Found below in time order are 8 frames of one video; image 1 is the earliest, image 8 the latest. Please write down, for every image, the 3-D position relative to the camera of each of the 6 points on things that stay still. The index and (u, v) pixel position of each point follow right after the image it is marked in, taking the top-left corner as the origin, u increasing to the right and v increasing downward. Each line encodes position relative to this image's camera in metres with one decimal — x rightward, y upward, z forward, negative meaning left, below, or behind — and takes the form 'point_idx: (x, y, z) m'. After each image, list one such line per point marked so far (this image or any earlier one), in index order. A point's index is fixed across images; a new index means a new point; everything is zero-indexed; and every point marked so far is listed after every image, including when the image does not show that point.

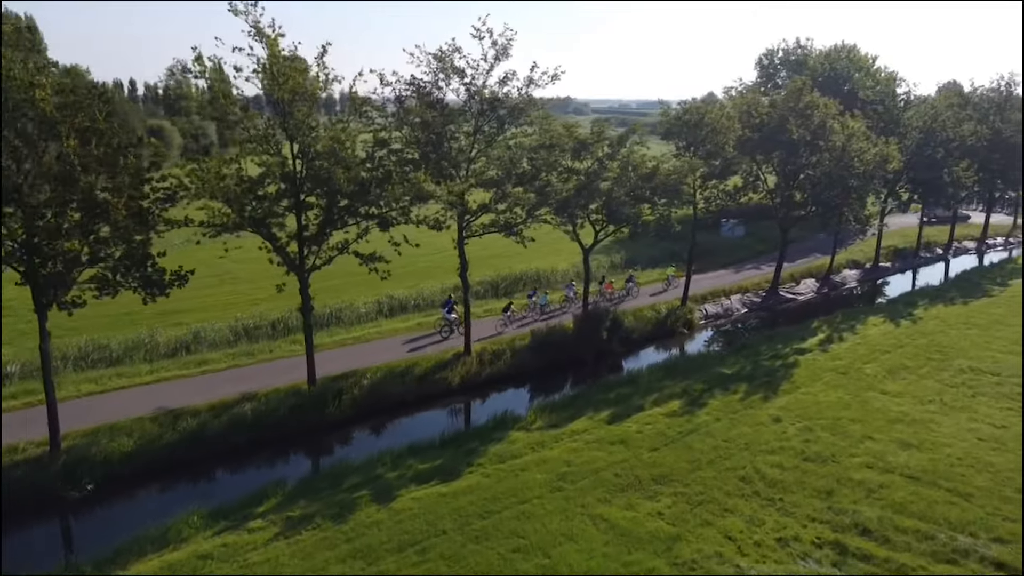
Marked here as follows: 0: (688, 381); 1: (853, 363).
0: (+3.5, -1.9, +16.7) m
1: (+7.3, -1.6, +17.9) m
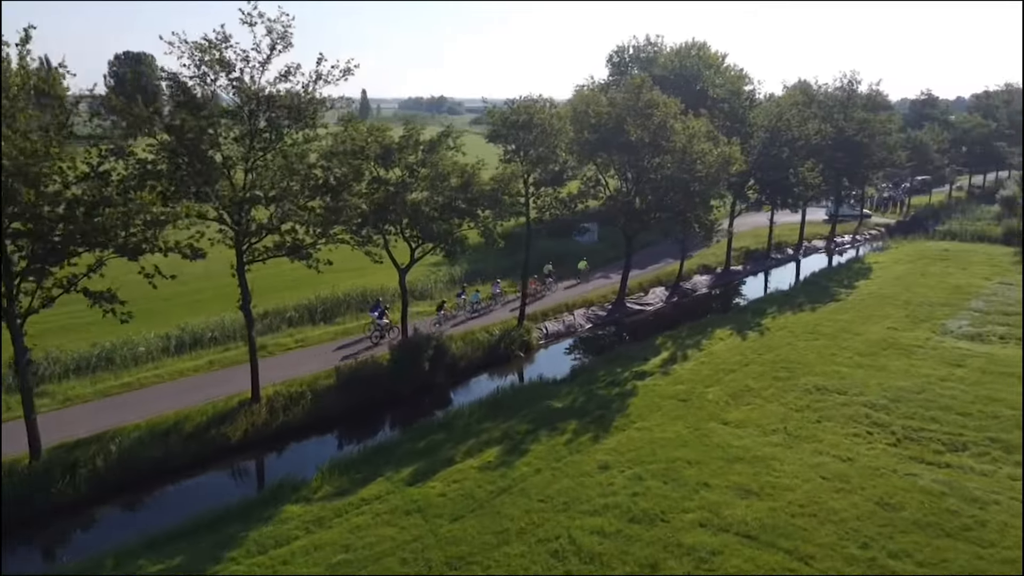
0: (0.0, -2.3, +14.6) m
1: (+3.6, -2.0, +16.4) m
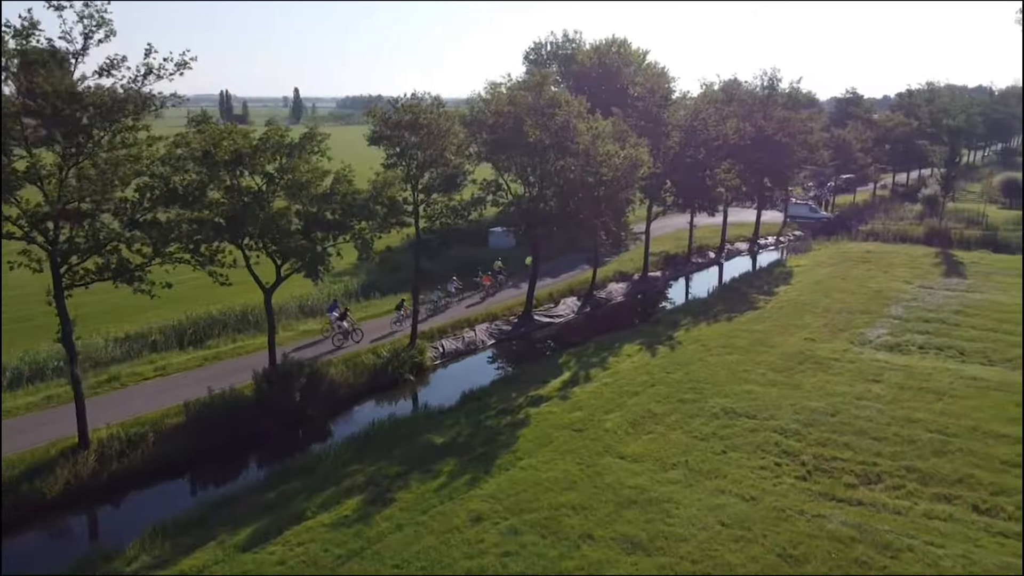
0: (-2.0, -2.7, +12.9) m
1: (+1.4, -2.3, +14.9) m
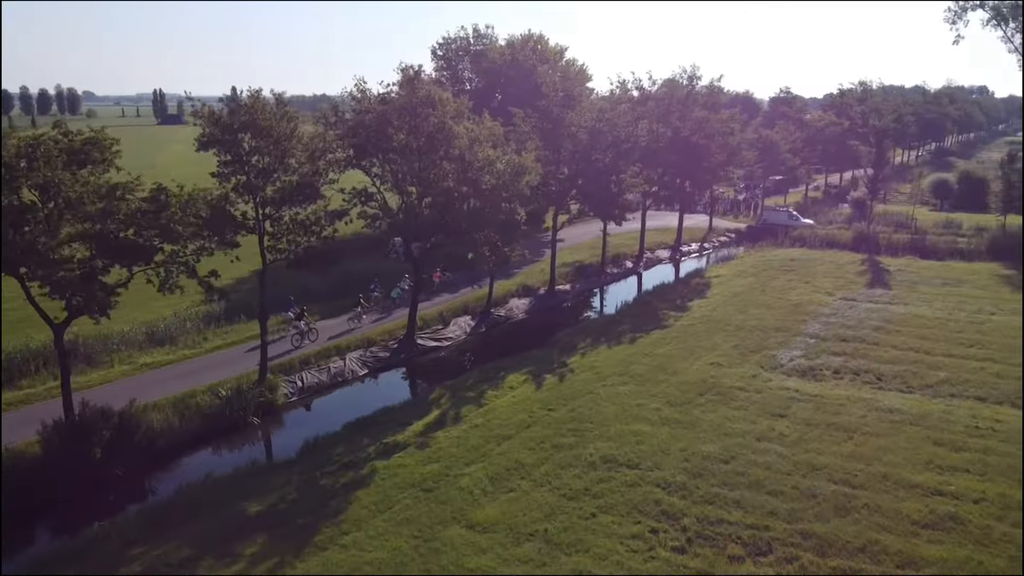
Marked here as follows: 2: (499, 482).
0: (-4.3, -3.2, +10.5) m
1: (-1.0, -2.7, +12.7) m
2: (-0.2, -2.9, +12.2) m
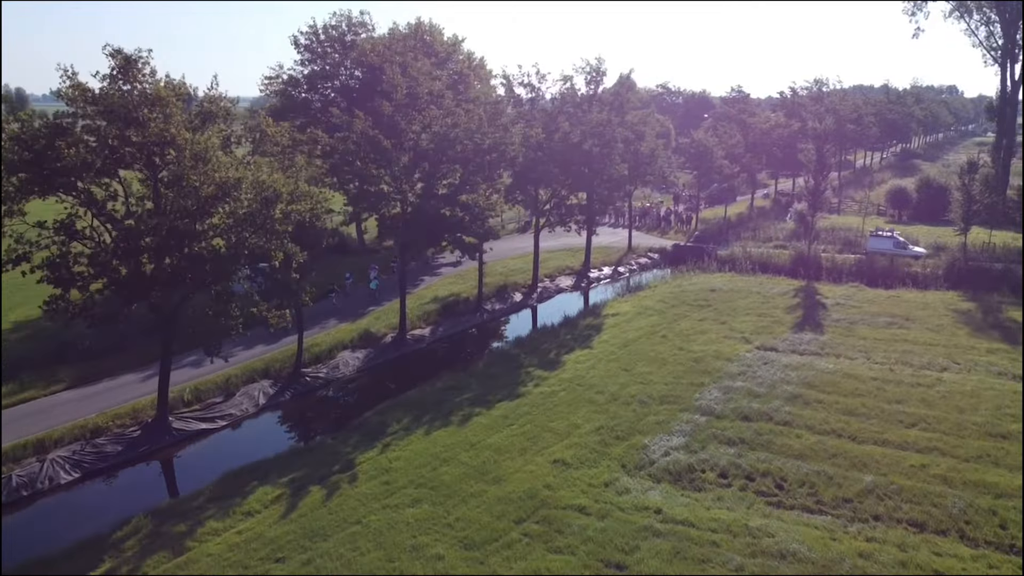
0: (-7.7, -4.3, +5.4) m
1: (-4.4, -3.8, +7.7) m
2: (-3.6, -3.9, +7.3) m
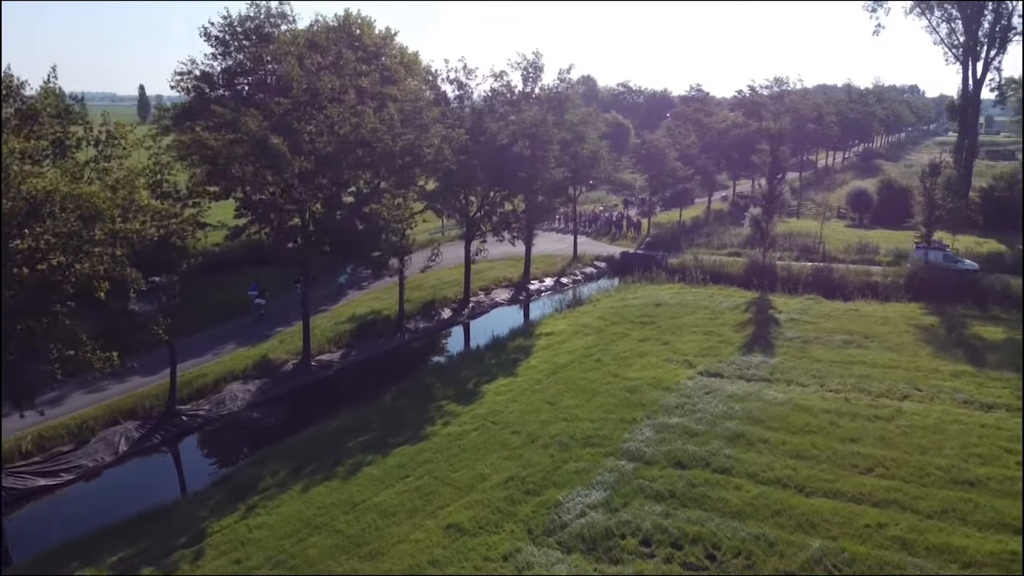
0: (-8.9, -4.8, +3.1) m
1: (-5.7, -4.3, +5.4) m
2: (-4.9, -4.4, +5.1) m
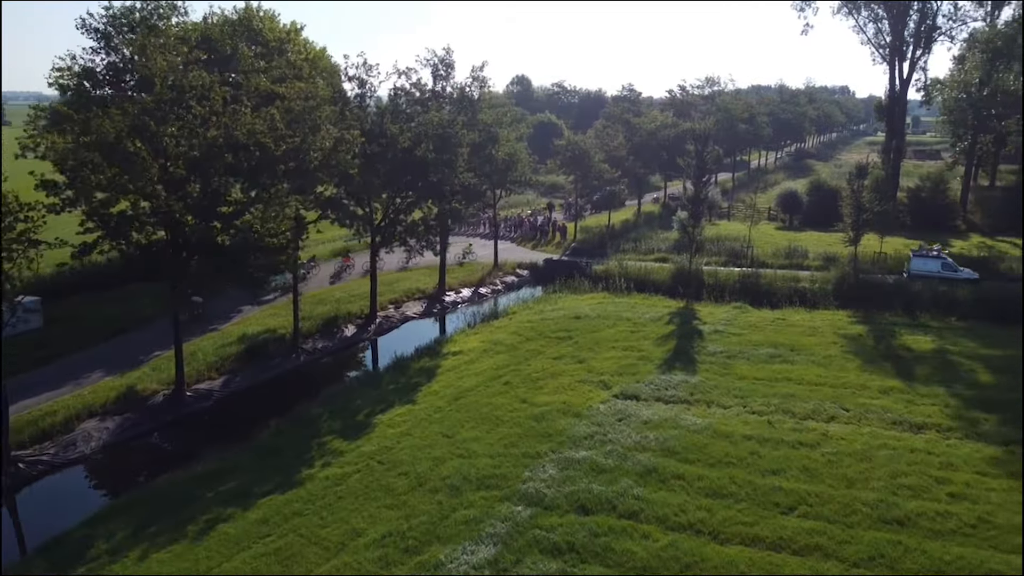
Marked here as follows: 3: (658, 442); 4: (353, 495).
0: (-9.8, -5.3, +0.9) m
1: (-6.8, -4.7, +3.5) m
2: (-5.9, -4.8, +3.2) m
3: (+2.3, -2.5, +13.2) m
4: (-2.2, -2.9, +11.5) m
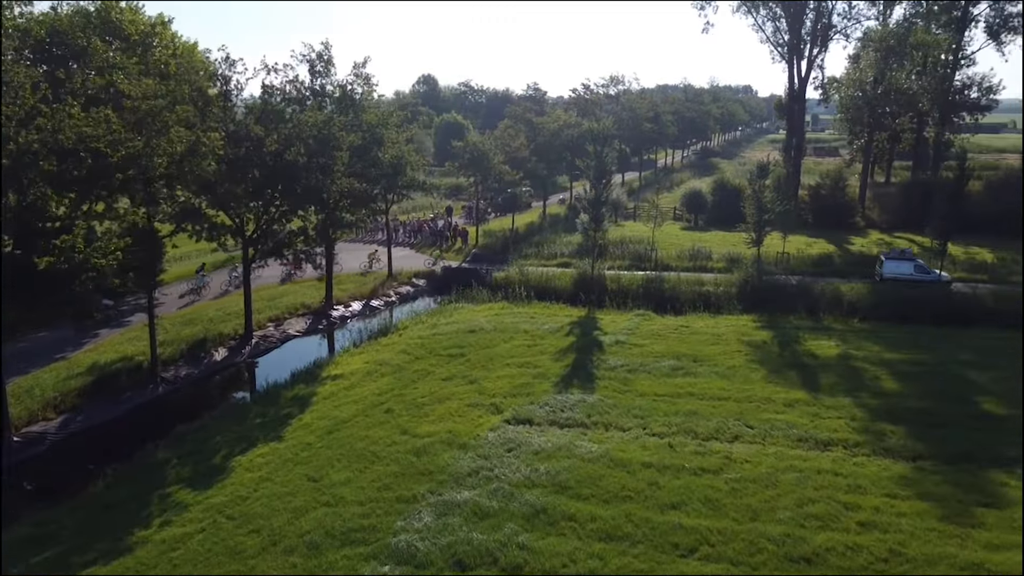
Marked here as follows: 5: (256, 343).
0: (-10.2, -5.8, -1.5) m
1: (-7.5, -5.2, +1.4) m
2: (-6.6, -5.2, +1.2) m
3: (+0.5, -2.7, +11.9) m
4: (-3.8, -3.2, +9.8) m
5: (-6.0, -1.3, +19.3) m
